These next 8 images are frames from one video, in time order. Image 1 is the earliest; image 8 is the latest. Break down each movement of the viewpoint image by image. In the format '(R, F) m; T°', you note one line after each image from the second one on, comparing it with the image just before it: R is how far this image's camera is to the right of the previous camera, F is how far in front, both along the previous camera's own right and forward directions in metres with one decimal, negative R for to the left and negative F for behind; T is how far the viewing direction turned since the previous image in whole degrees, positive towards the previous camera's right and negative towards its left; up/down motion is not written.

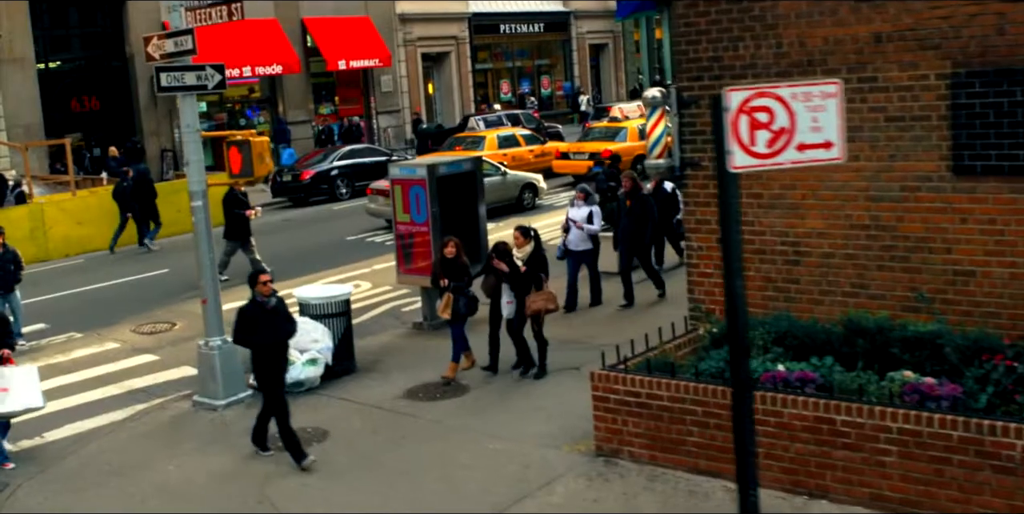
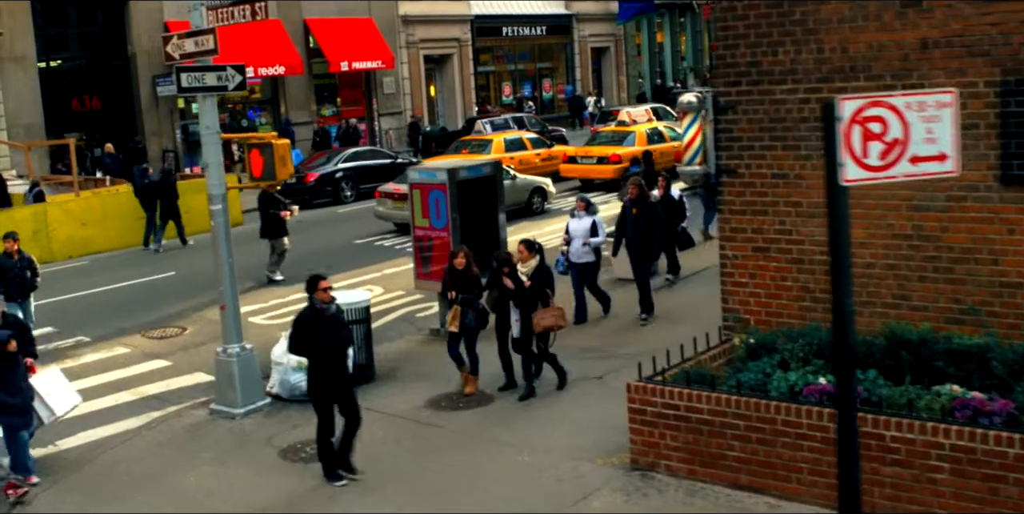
(-0.3, +0.2) m; 0°
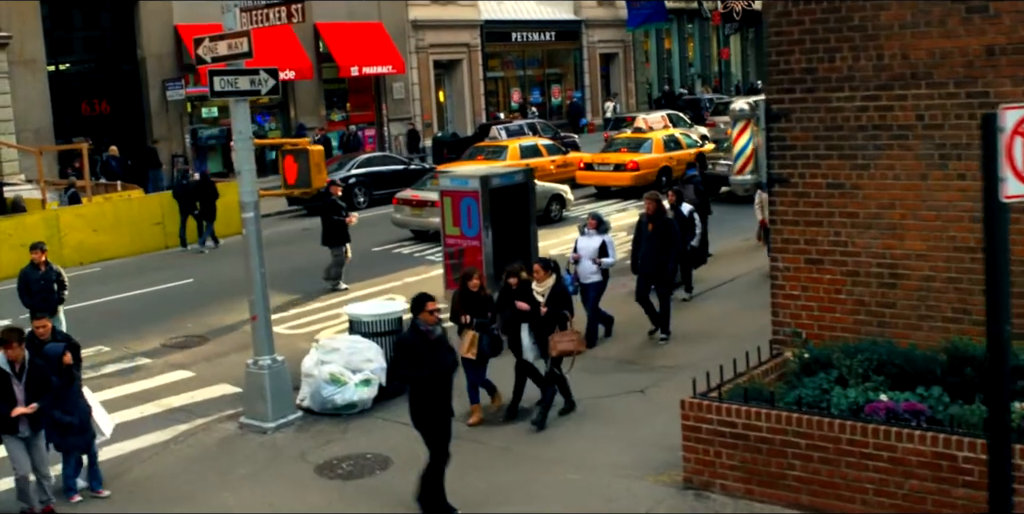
(-0.4, +0.3) m; 0°
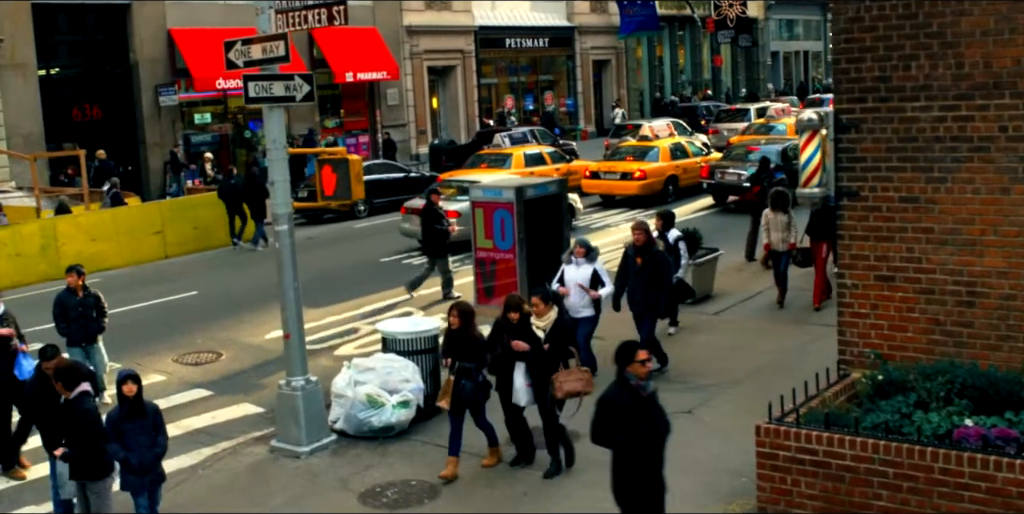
(-0.7, +0.5) m; +1°
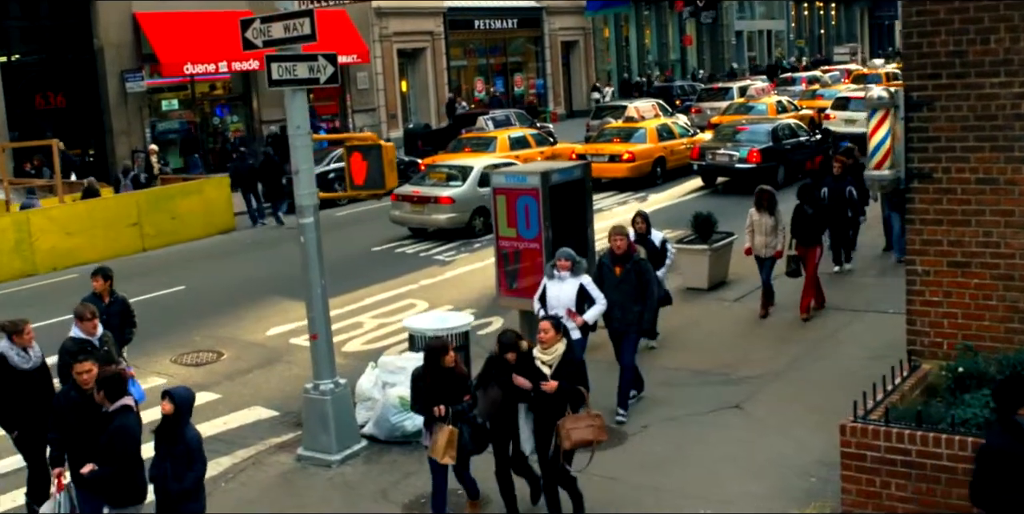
(-0.8, +0.6) m; +3°
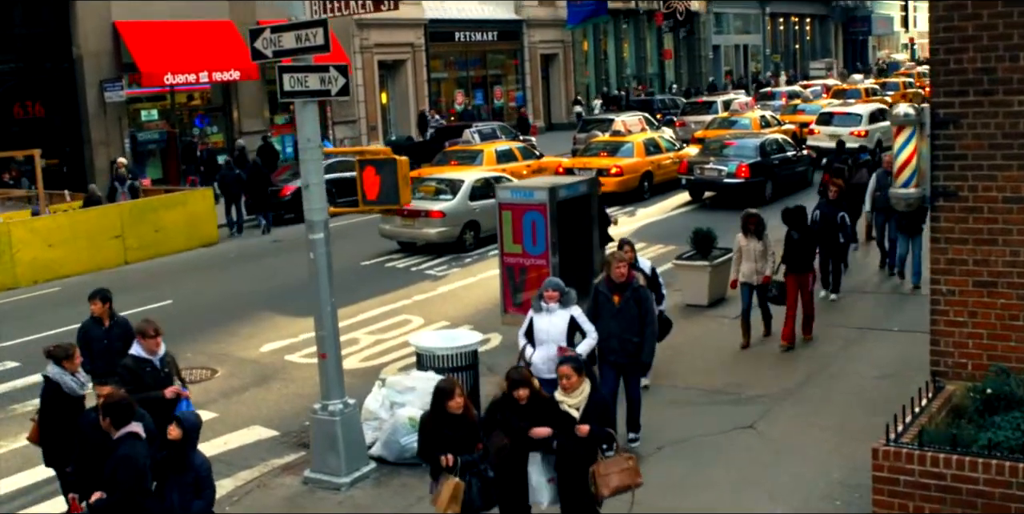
(-0.4, +0.2) m; +2°
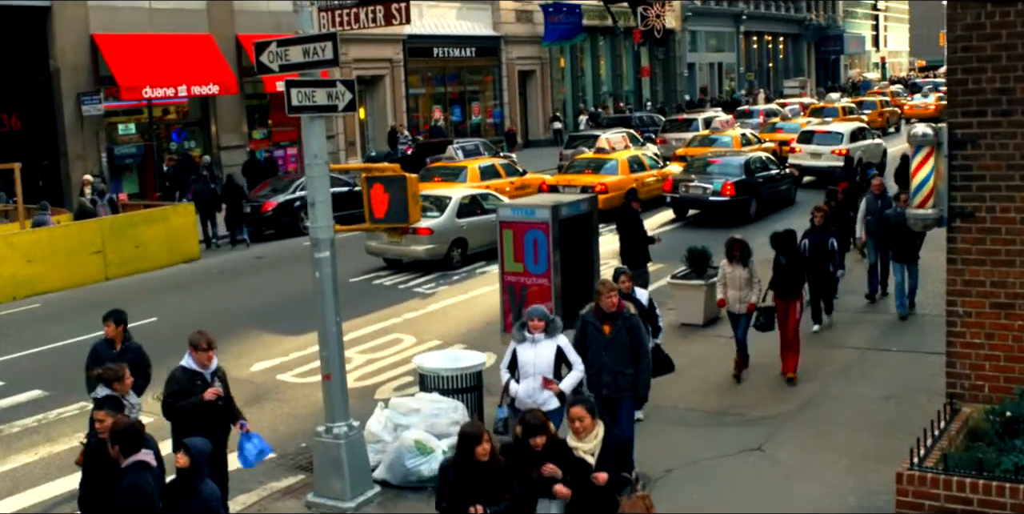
(-0.3, +0.2) m; +2°
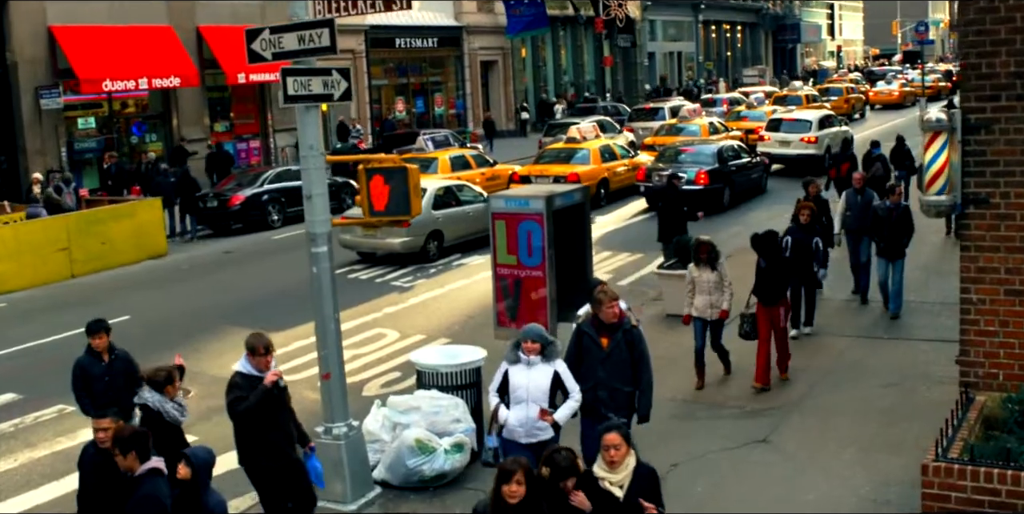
(-0.4, +0.3) m; +2°
